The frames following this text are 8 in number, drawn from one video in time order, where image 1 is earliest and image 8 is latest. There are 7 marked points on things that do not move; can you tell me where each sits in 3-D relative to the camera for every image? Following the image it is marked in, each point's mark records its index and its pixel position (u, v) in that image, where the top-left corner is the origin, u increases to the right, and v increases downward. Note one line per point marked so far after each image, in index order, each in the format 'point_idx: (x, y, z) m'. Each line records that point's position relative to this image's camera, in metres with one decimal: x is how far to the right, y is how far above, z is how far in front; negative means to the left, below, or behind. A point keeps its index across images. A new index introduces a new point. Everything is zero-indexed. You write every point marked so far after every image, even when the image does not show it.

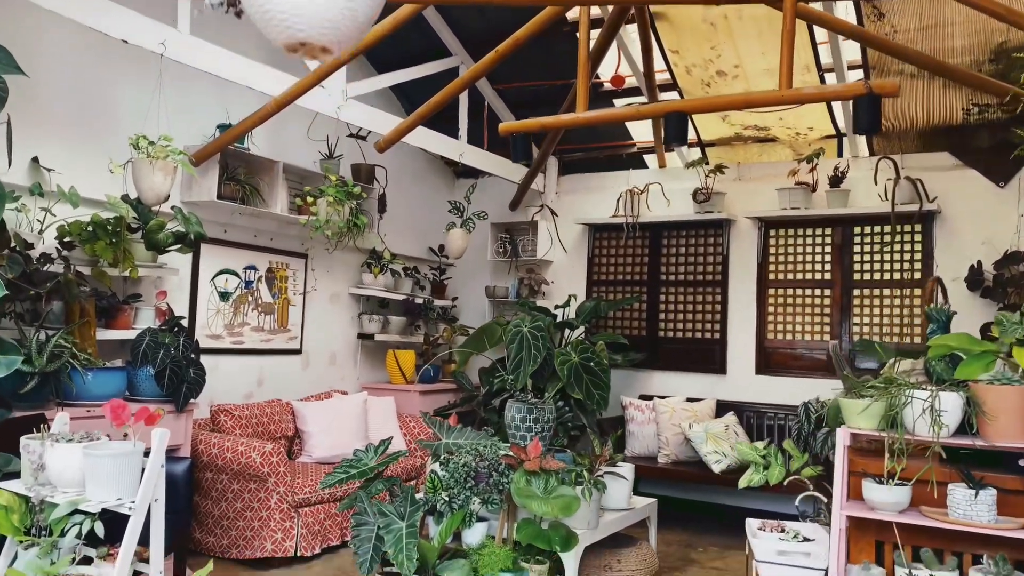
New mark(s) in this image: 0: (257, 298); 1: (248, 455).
0: (-1.9, -0.1, +6.0) m
1: (-1.6, -1.0, +4.9) m
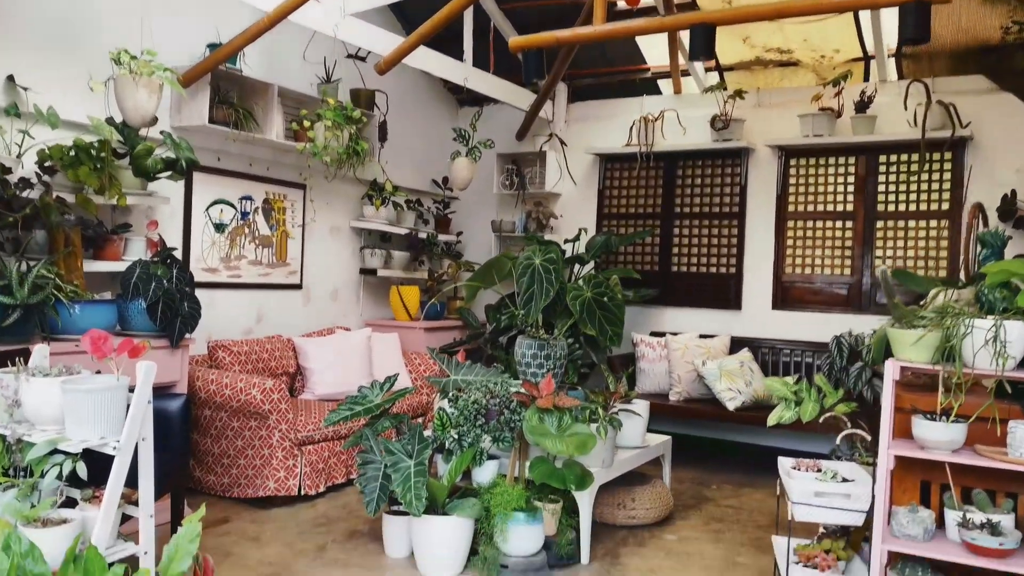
0: (-1.8, +0.4, +5.7) m
1: (-1.5, -0.6, +4.7) m
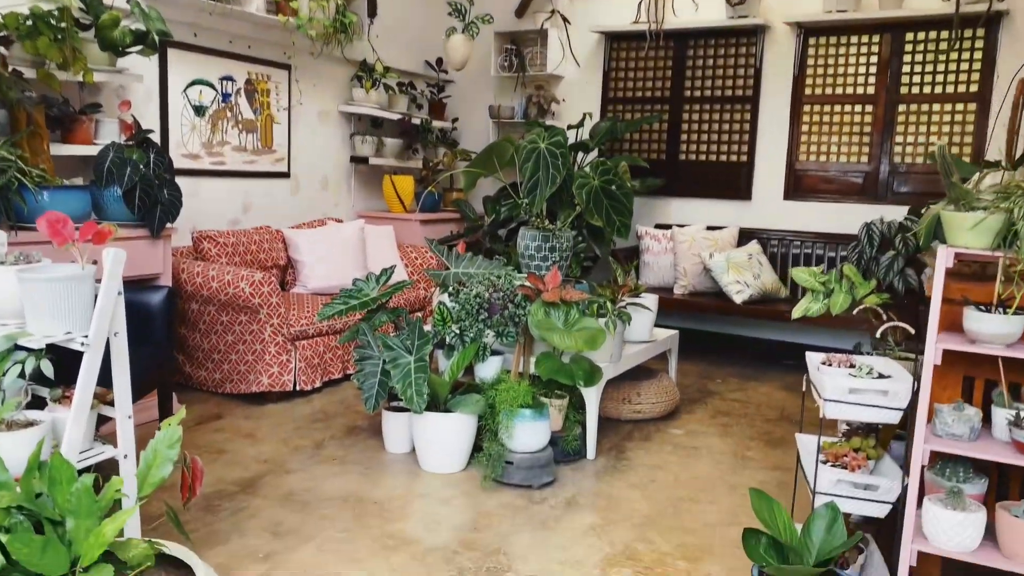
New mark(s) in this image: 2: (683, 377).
0: (-1.8, +1.1, +5.3) m
1: (-1.5, 0.0, +4.4) m
2: (+1.2, -0.6, +5.7) m
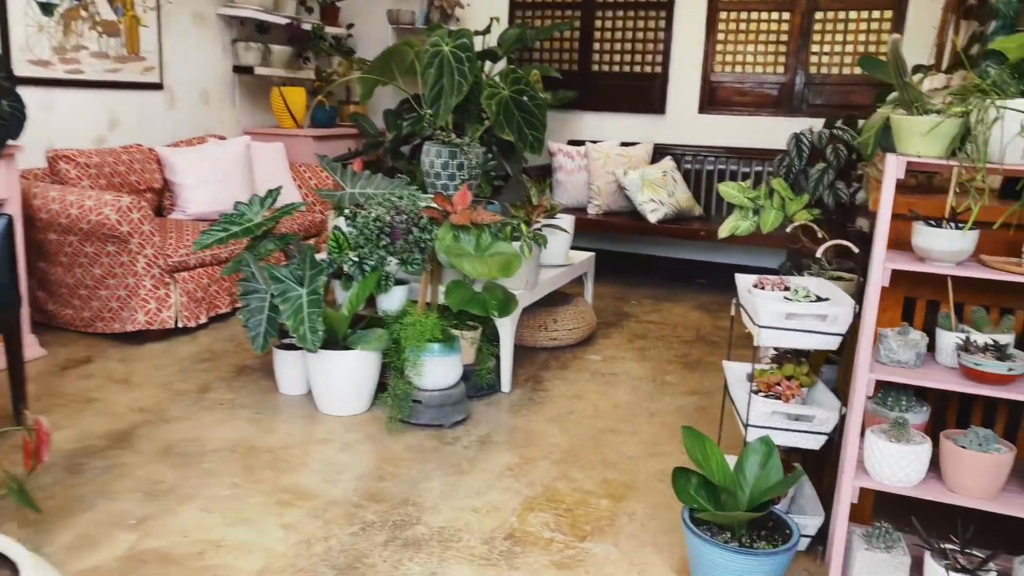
0: (-2.4, +1.6, +4.6) m
1: (-2.0, +0.4, +3.9) m
2: (+0.6, -0.1, +5.5) m
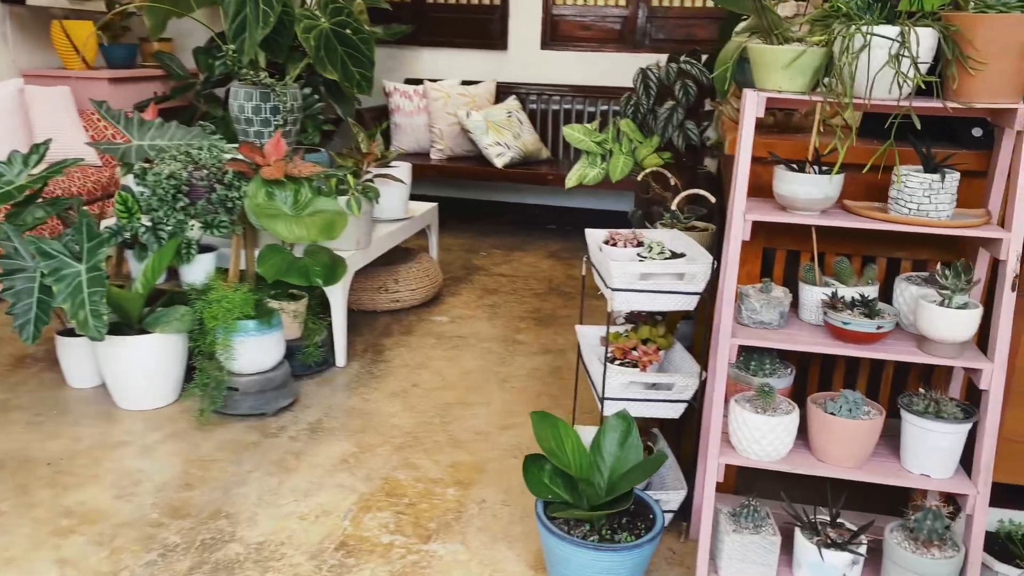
0: (-3.3, +1.6, +3.7) m
1: (-2.7, +0.4, +3.1) m
2: (-0.4, +0.2, +5.1) m
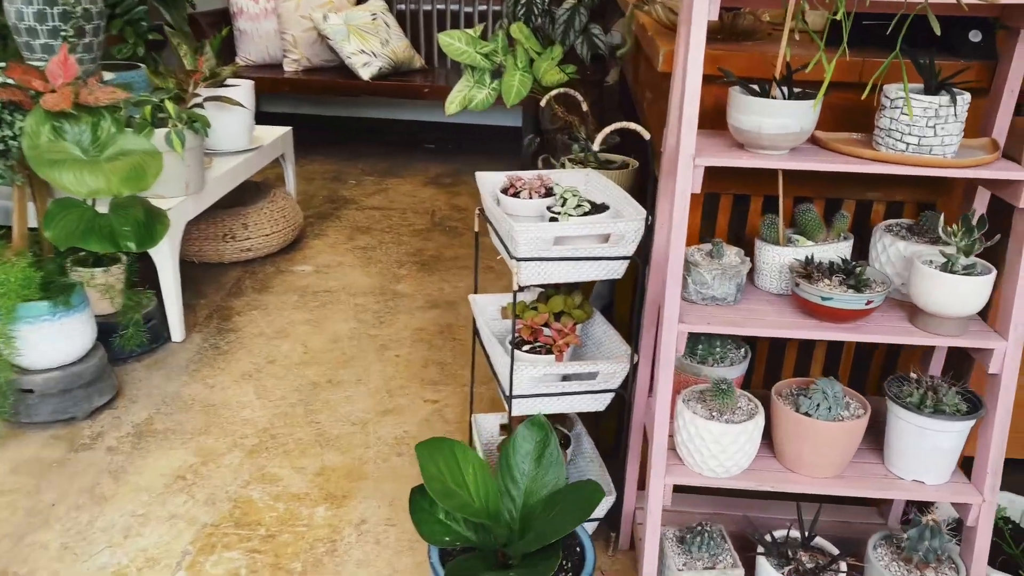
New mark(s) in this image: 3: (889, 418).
0: (-3.8, +1.7, +2.5) m
1: (-3.1, +0.4, +2.1) m
2: (-1.1, +0.6, +4.4) m
3: (+0.7, -0.2, +1.4) m
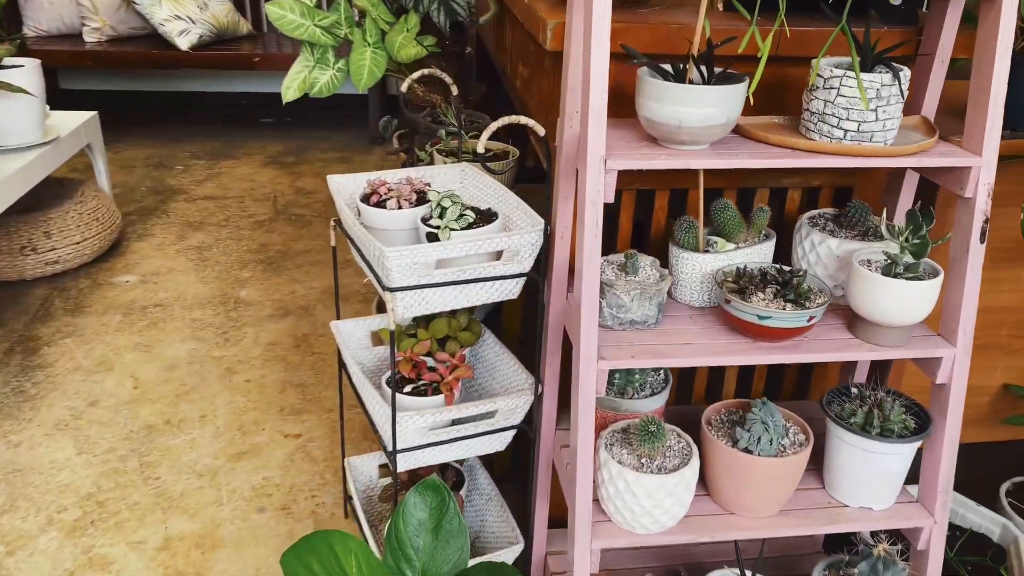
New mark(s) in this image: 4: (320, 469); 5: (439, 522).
0: (-4.2, +1.3, +1.4) m
1: (-3.3, +0.2, +1.3) m
2: (-1.8, +0.5, +3.9) m
3: (+0.5, -0.2, +1.3) m
4: (-0.5, -0.4, +1.9) m
5: (-0.1, -0.4, +1.3) m
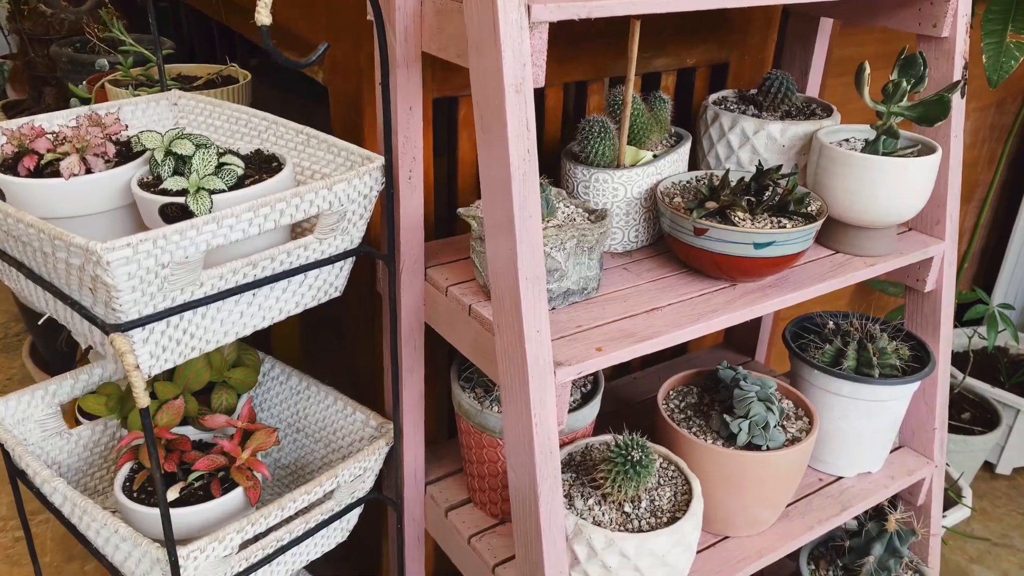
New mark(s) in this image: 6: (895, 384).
0: (-4.2, +0.5, -0.9) m
1: (-3.2, -0.5, -0.6) m
2: (-2.9, +0.2, +2.4) m
3: (+0.3, -0.1, +0.9) m
4: (-0.7, -0.5, +1.2) m
5: (-0.2, -0.4, +0.7) m
6: (+0.4, -0.1, +0.9) m
